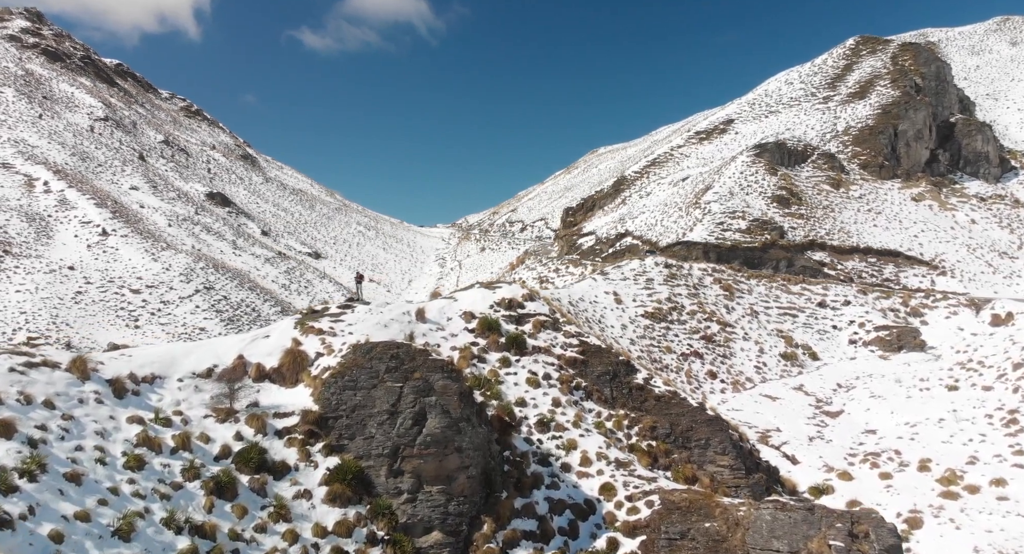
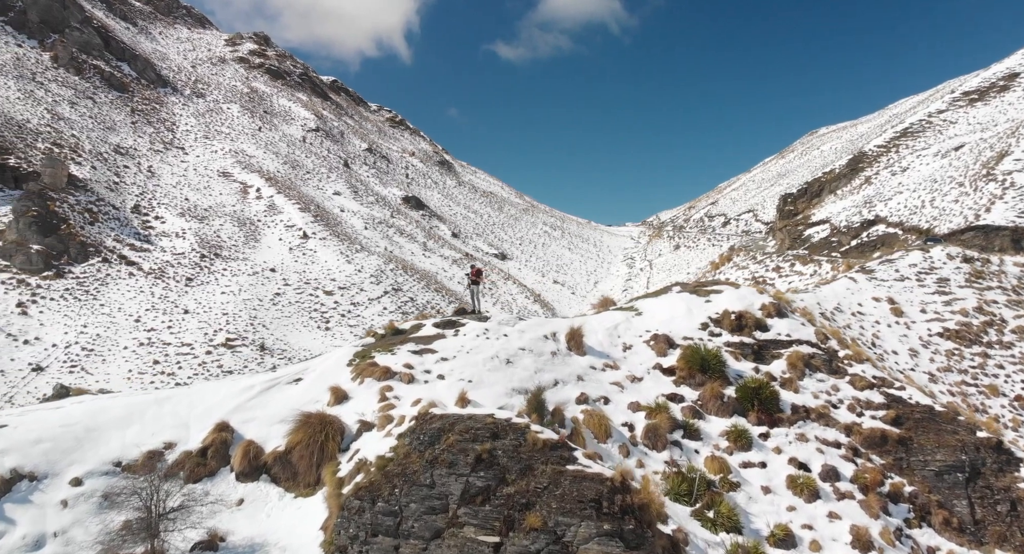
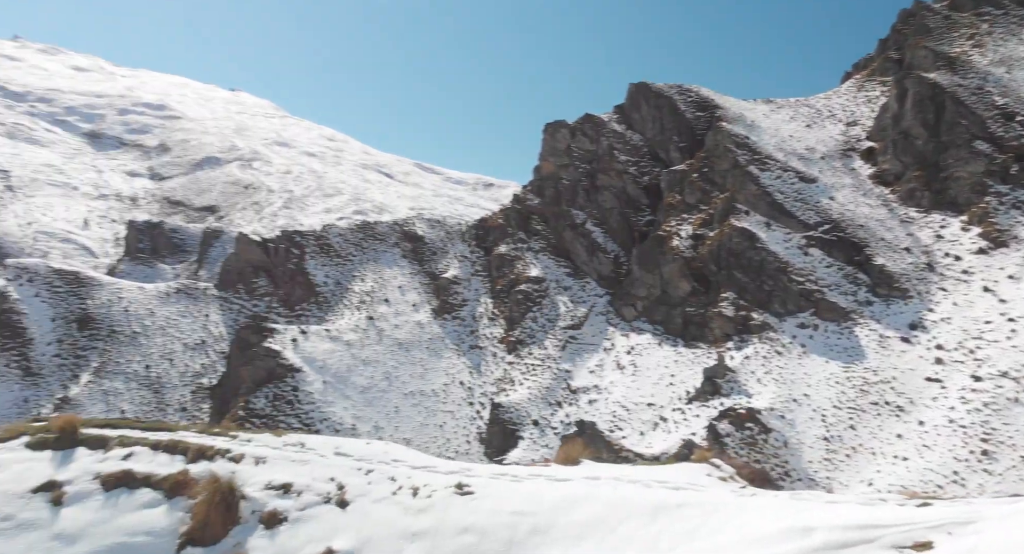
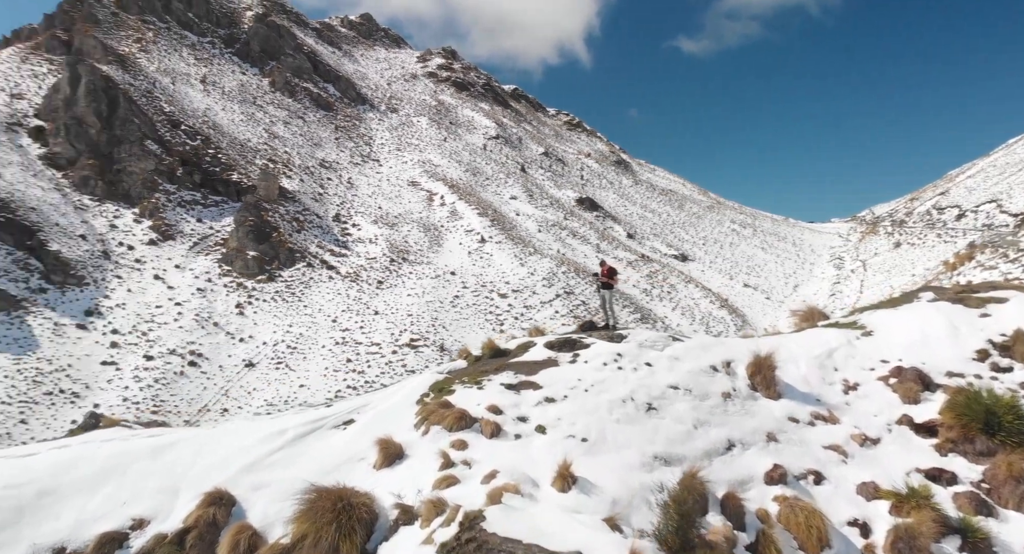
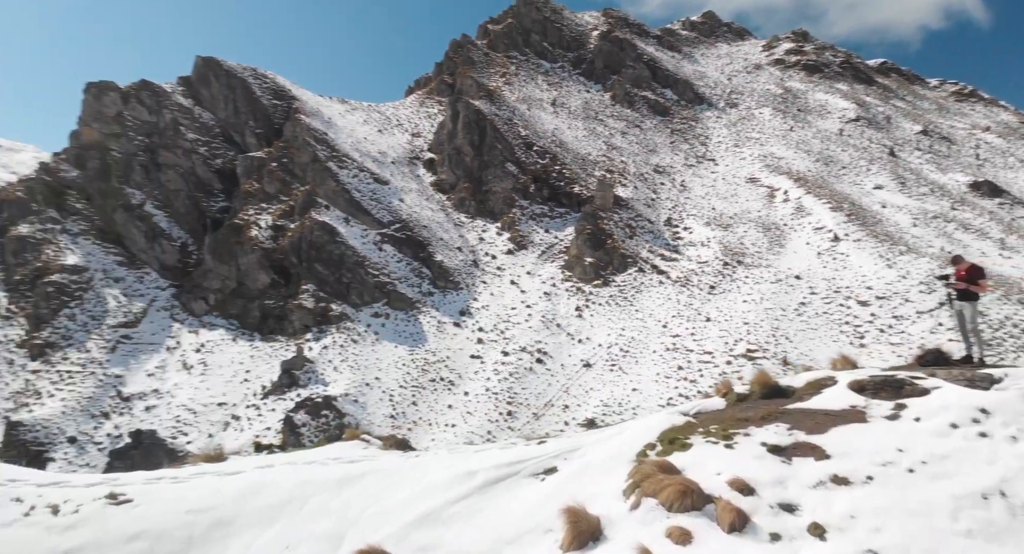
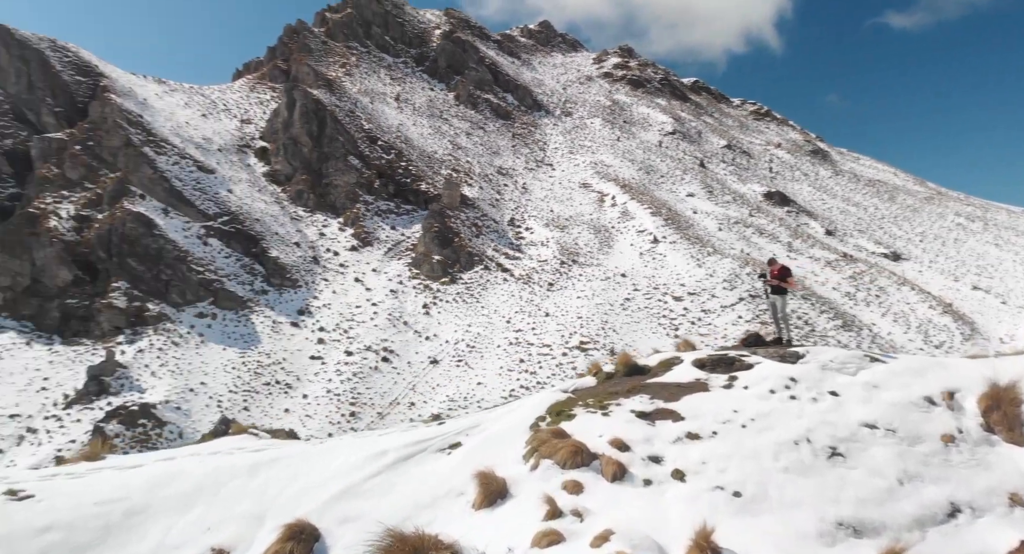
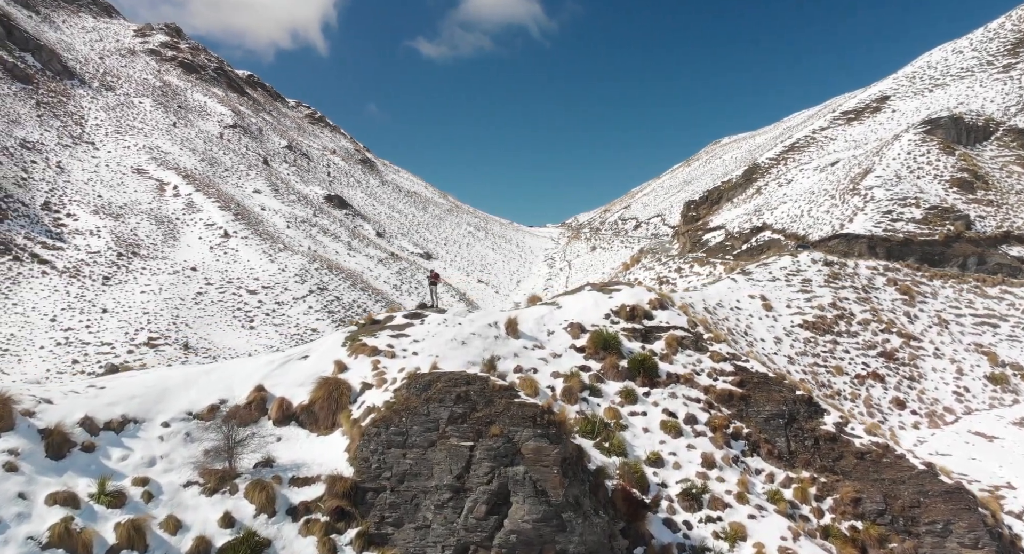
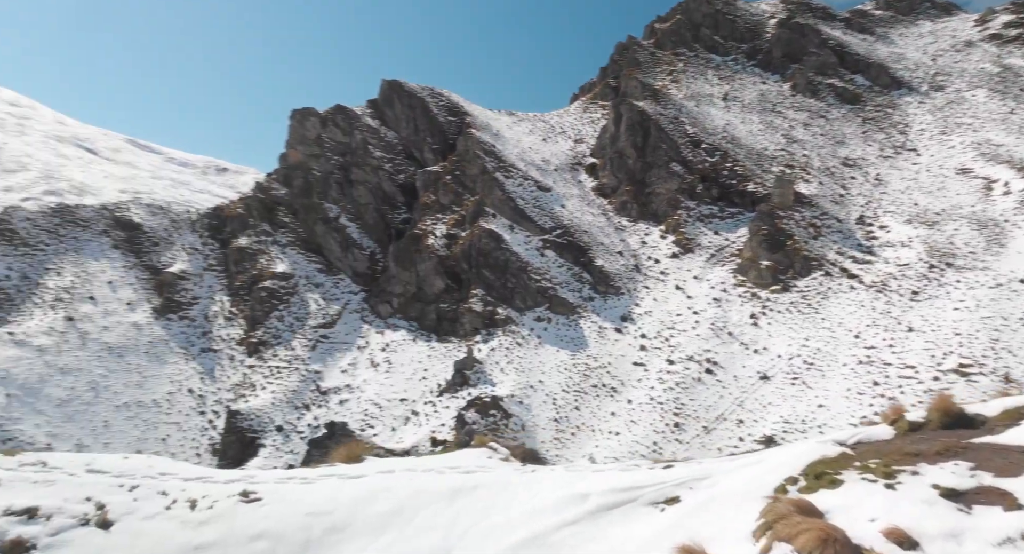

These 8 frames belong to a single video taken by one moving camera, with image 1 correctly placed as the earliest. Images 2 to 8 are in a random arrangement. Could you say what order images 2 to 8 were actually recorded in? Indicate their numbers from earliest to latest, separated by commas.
7, 2, 4, 6, 5, 8, 3
